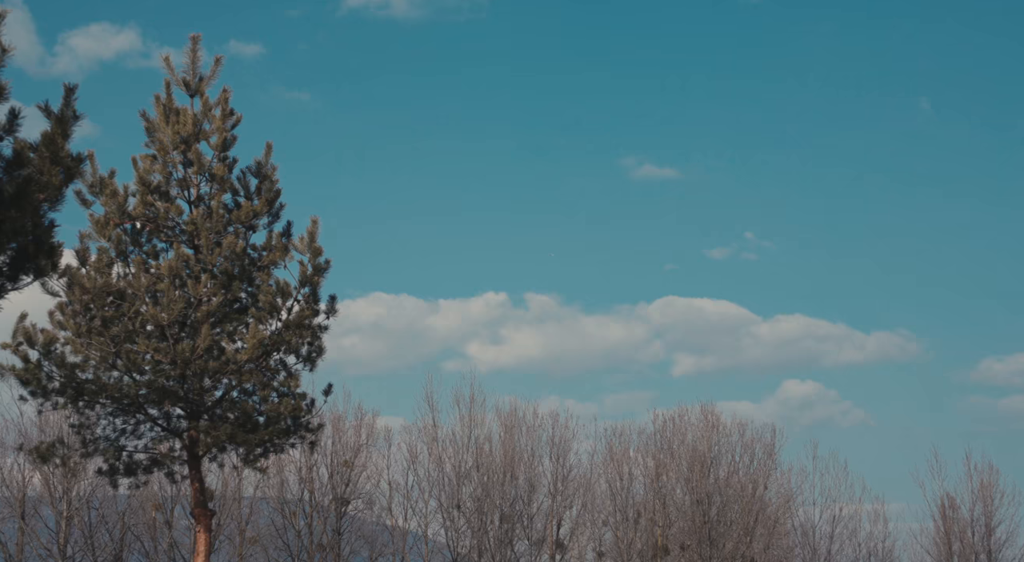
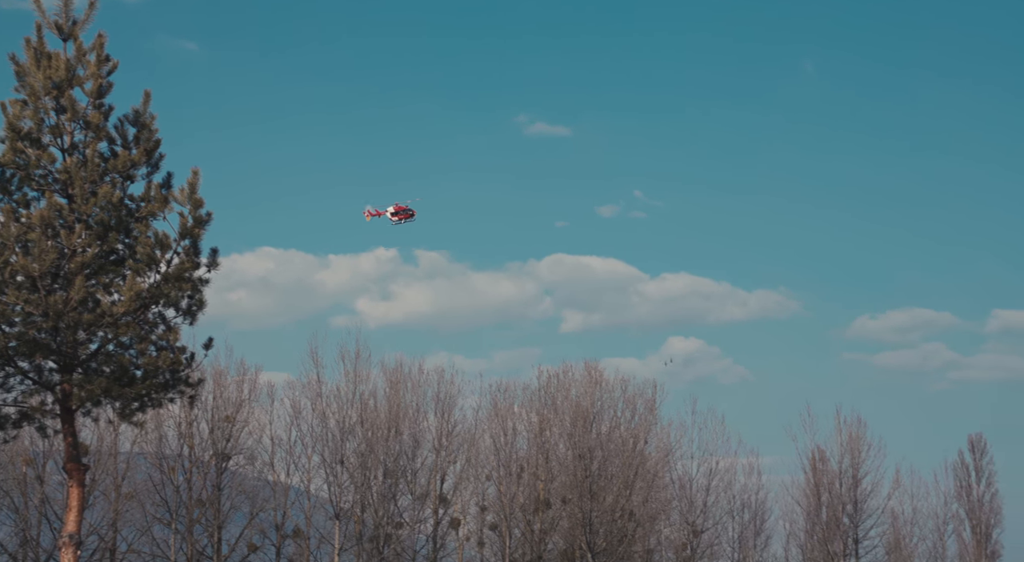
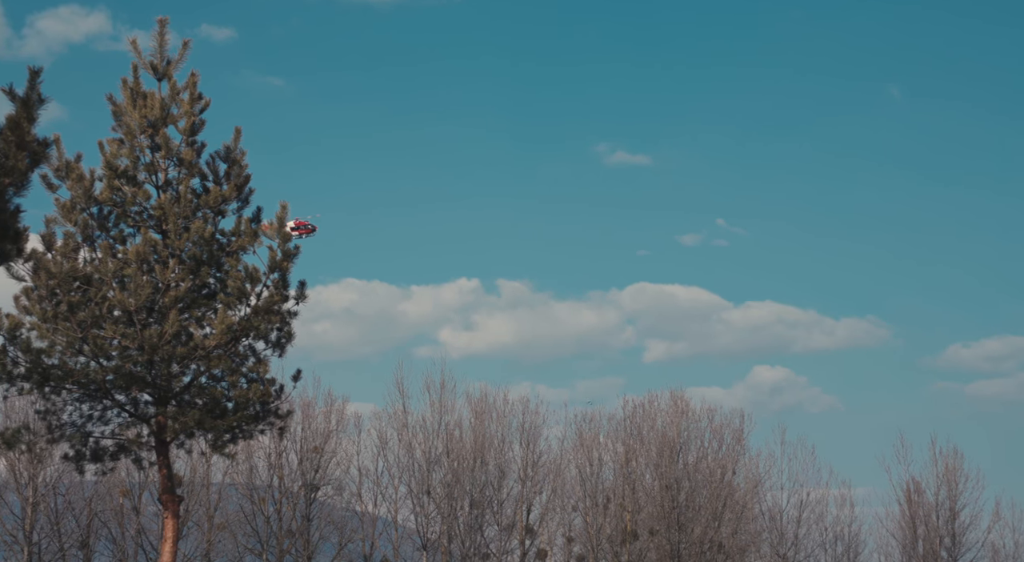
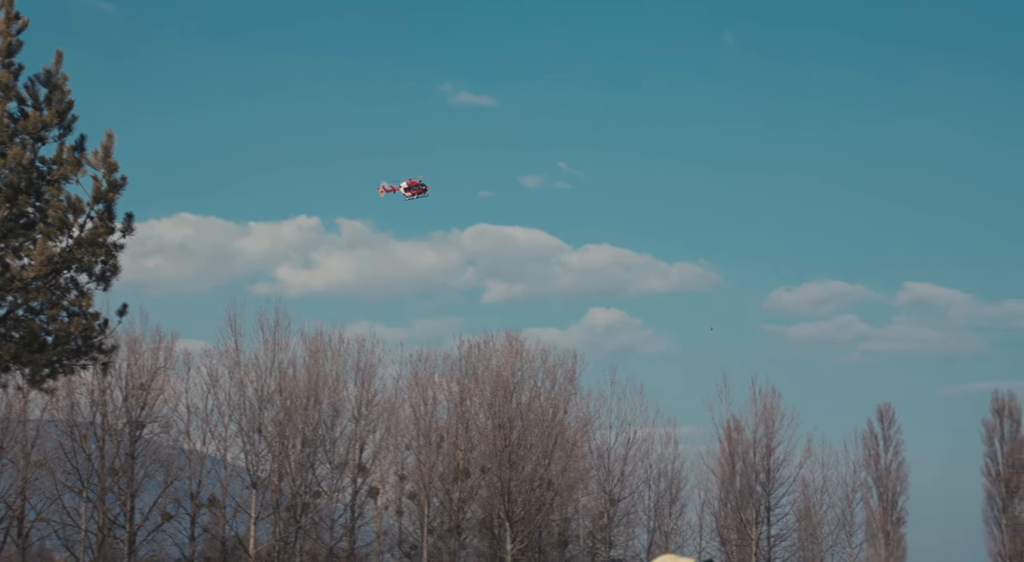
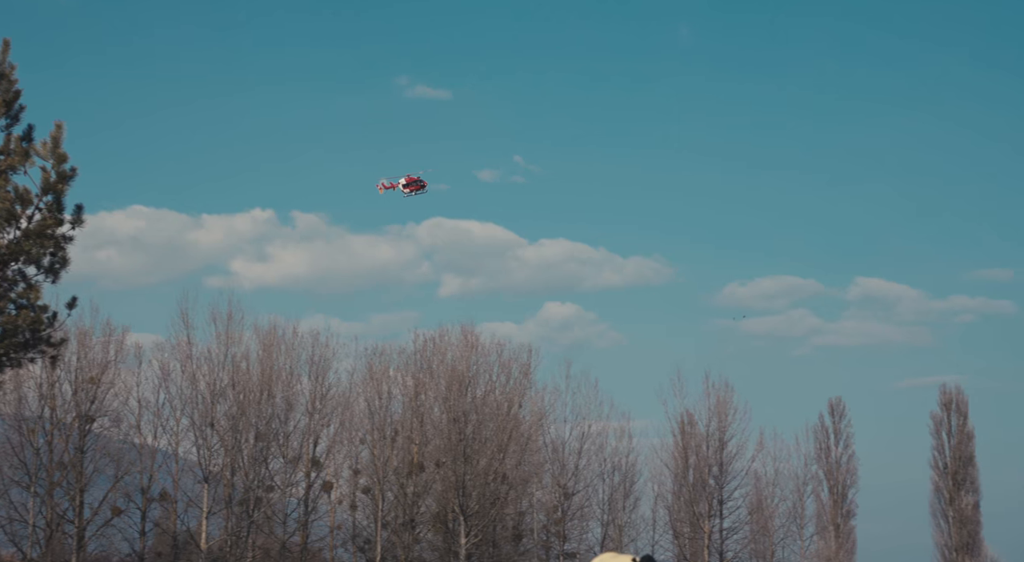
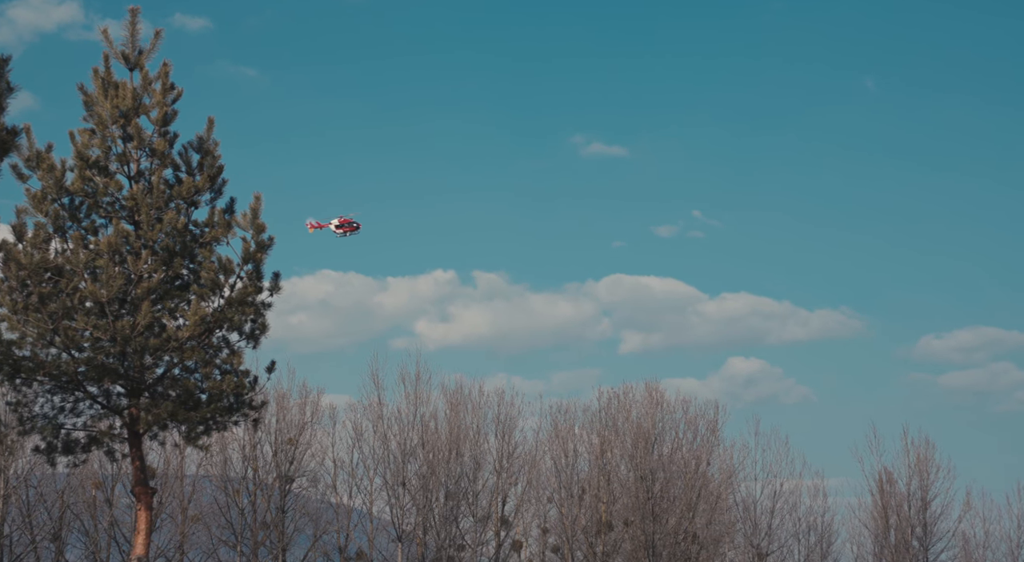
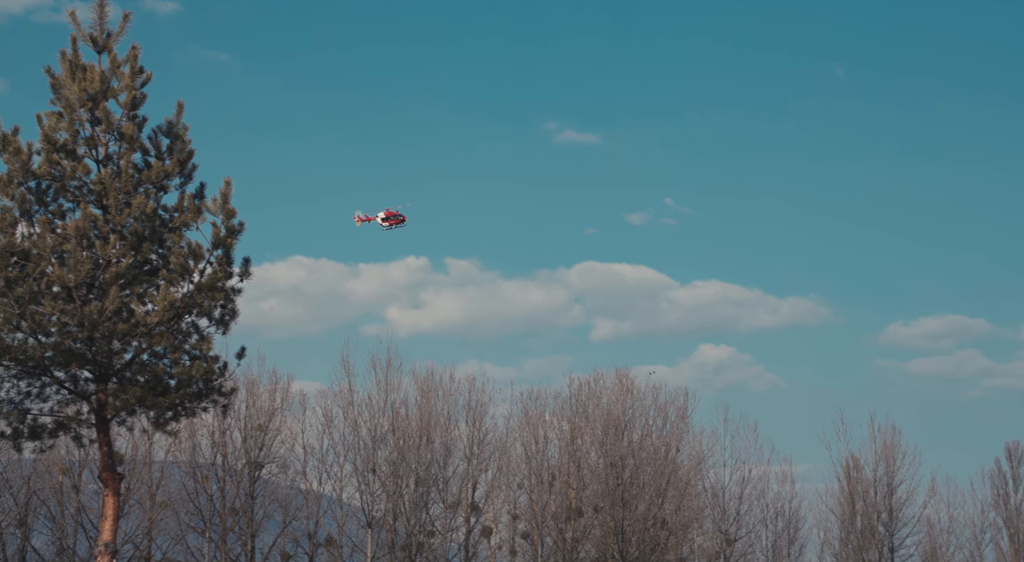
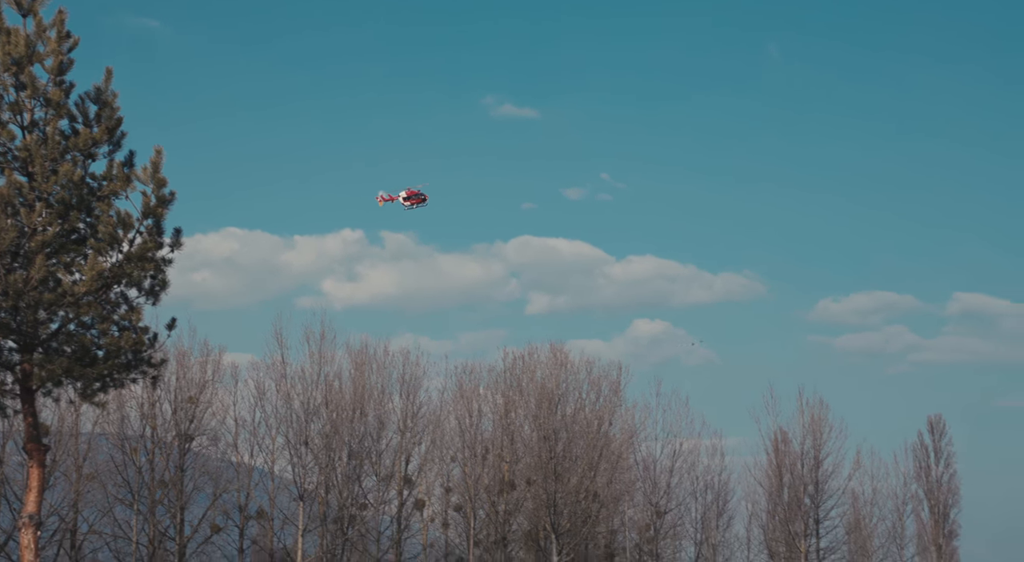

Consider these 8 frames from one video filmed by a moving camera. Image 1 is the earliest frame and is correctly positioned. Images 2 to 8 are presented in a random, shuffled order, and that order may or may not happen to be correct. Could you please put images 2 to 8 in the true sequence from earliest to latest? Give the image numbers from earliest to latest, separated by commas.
3, 6, 7, 2, 8, 4, 5
